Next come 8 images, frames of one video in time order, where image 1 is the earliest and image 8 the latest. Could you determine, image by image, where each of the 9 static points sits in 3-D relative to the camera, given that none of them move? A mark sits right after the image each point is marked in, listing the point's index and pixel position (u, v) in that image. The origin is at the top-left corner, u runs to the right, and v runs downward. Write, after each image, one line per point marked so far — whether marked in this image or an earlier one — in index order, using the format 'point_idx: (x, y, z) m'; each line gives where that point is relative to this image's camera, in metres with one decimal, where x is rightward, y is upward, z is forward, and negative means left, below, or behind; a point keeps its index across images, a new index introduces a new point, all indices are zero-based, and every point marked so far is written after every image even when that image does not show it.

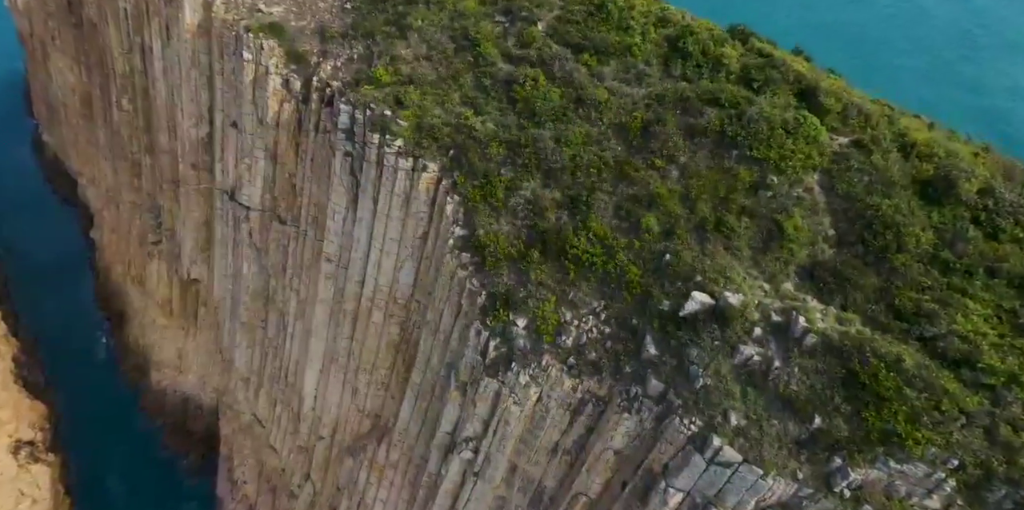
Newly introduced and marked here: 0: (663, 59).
0: (+3.8, +5.0, +16.2) m
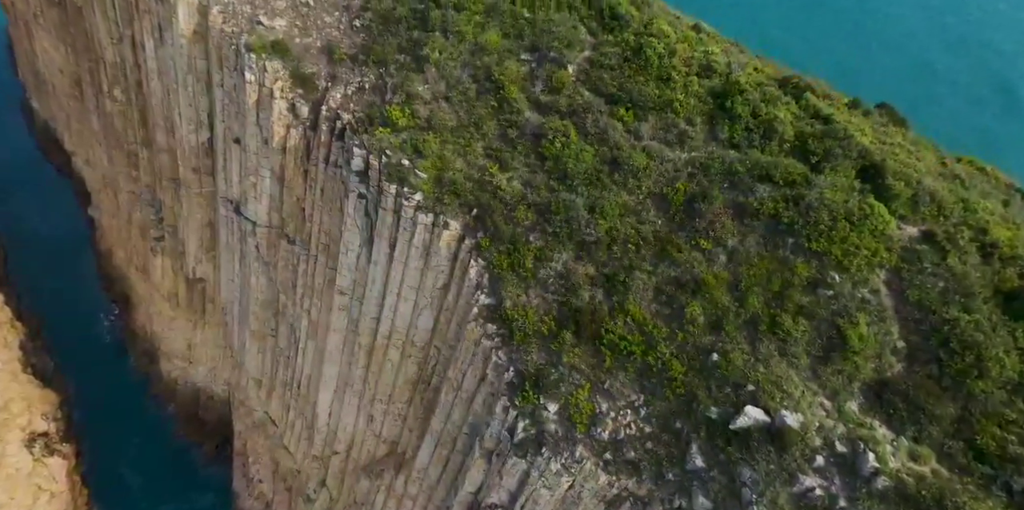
0: (+4.5, +3.2, +14.8) m
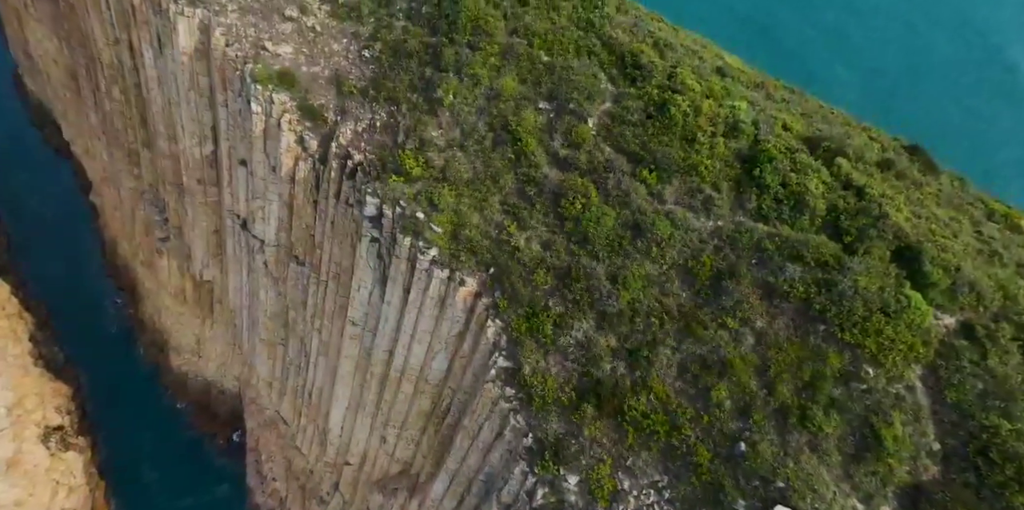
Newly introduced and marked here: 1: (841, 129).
0: (+4.9, +1.6, +14.3) m
1: (+8.6, +3.3, +16.8) m
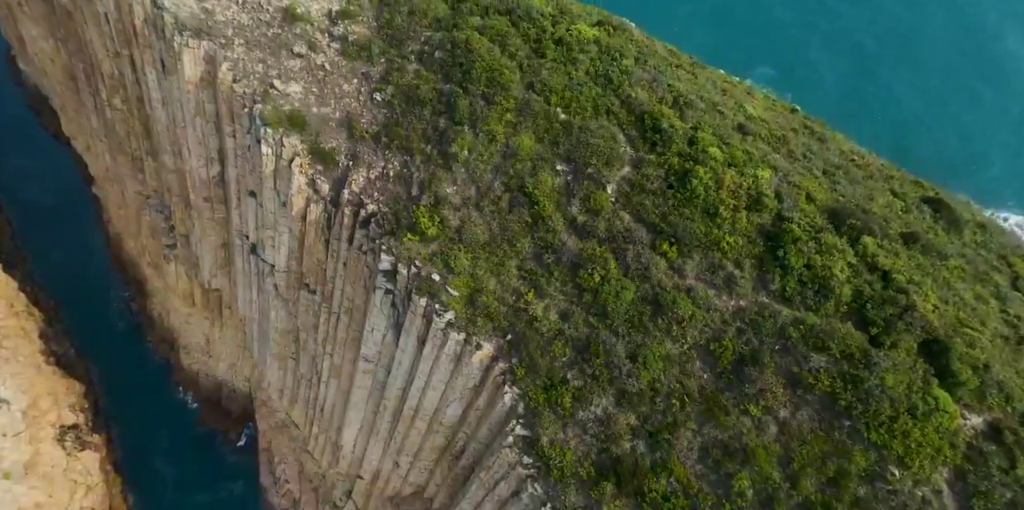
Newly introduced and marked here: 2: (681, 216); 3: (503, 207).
0: (+5.3, -0.1, +14.0) m
1: (+9.0, +1.7, +16.5) m
2: (+3.8, +0.9, +14.7) m
3: (-0.2, +1.3, +16.5) m
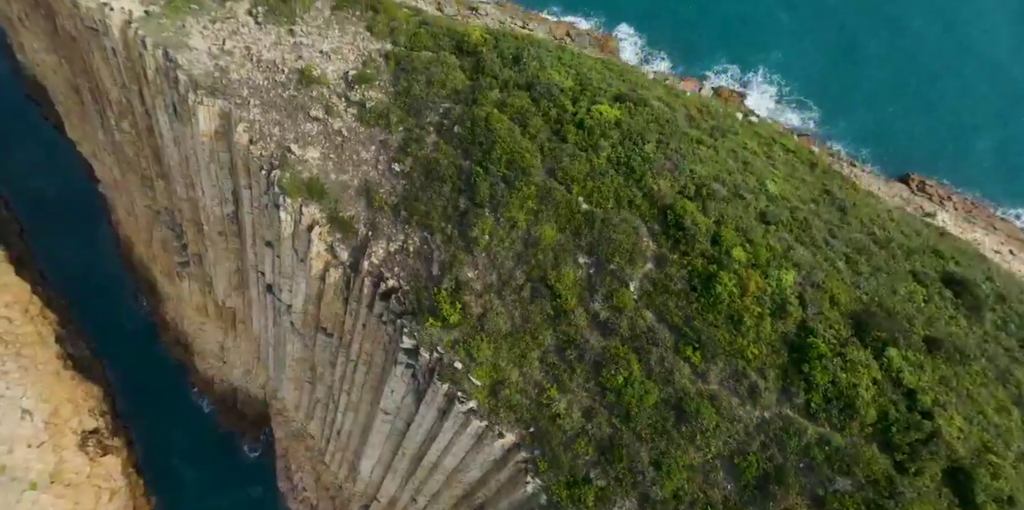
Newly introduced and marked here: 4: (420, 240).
0: (+5.9, -2.5, +14.1) m
1: (+9.6, -0.7, +16.4) m
2: (+4.4, -1.5, +14.7) m
3: (+0.3, -1.1, +16.6) m
4: (-2.7, +0.5, +18.9) m
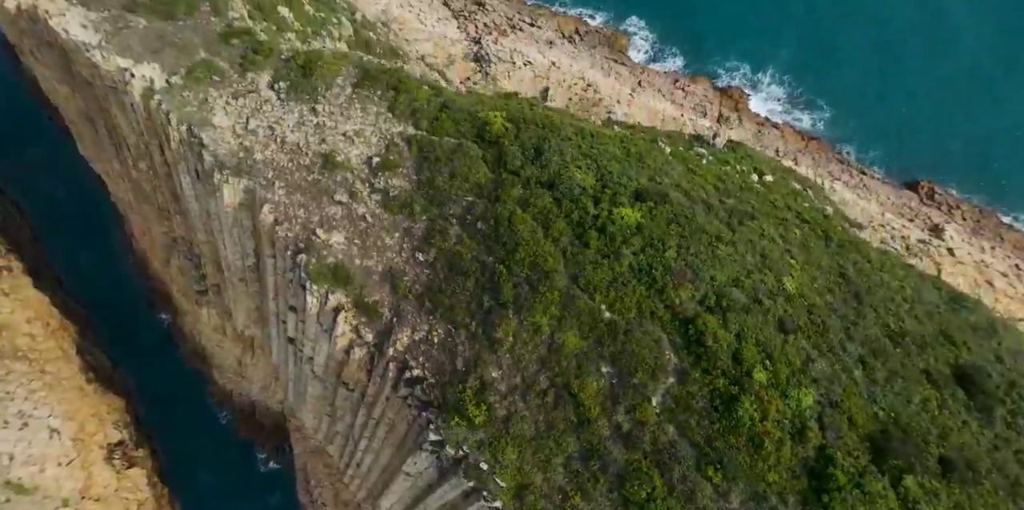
0: (+6.5, -5.4, +14.6) m
1: (+10.2, -3.5, +16.8) m
2: (+5.0, -4.4, +15.2) m
3: (+1.0, -3.9, +17.1) m
4: (-2.0, -2.3, +19.4) m
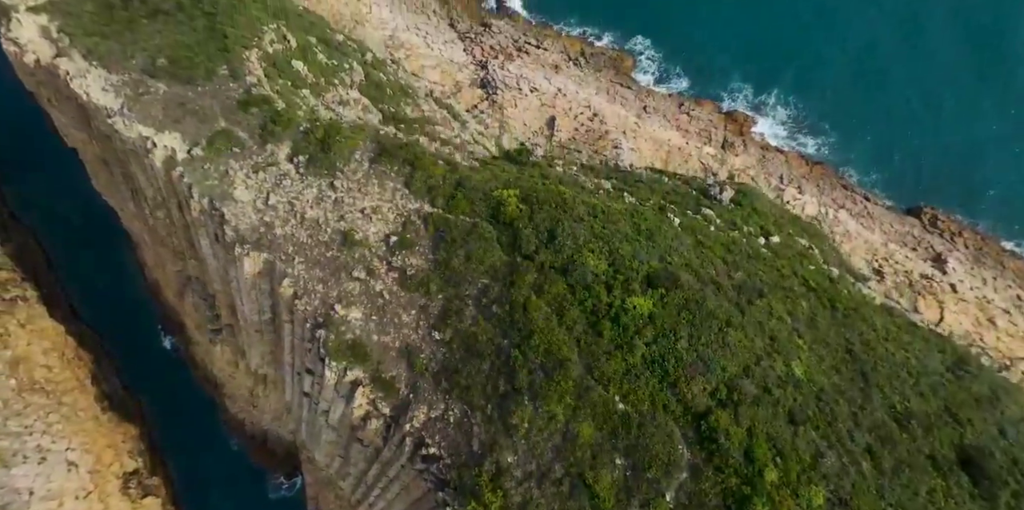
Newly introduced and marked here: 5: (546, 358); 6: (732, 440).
0: (+7.0, -7.9, +15.0) m
1: (+10.7, -6.0, +17.2) m
2: (+5.5, -6.9, +15.6) m
3: (+1.4, -6.5, +17.6) m
4: (-1.6, -4.9, +19.9) m
5: (+1.0, -3.0, +18.5) m
6: (+5.7, -4.7, +16.6) m
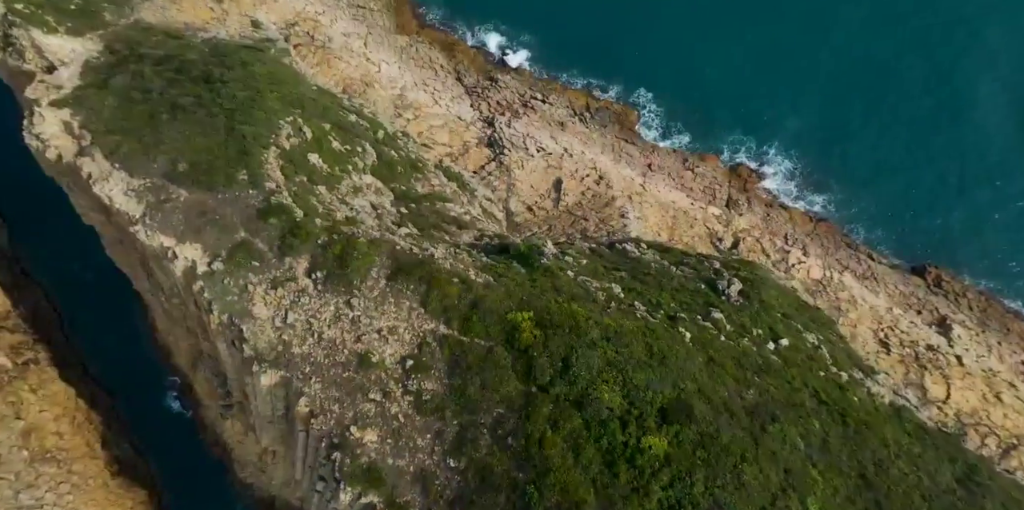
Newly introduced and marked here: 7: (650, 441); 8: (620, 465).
0: (+7.4, -11.8, +14.8) m
1: (+11.1, -10.0, +17.1) m
2: (+5.9, -10.8, +15.4) m
3: (+1.9, -10.5, +17.5) m
4: (-1.1, -9.0, +19.9) m
5: (+1.5, -7.1, +18.6) m
6: (+6.1, -8.6, +16.6) m
7: (+4.1, -5.4, +19.0) m
8: (+3.1, -6.0, +18.6) m
